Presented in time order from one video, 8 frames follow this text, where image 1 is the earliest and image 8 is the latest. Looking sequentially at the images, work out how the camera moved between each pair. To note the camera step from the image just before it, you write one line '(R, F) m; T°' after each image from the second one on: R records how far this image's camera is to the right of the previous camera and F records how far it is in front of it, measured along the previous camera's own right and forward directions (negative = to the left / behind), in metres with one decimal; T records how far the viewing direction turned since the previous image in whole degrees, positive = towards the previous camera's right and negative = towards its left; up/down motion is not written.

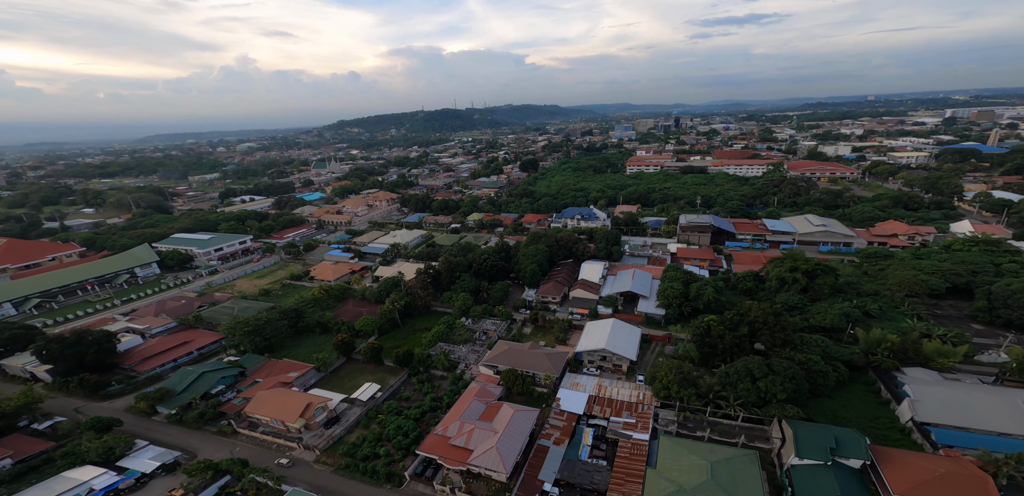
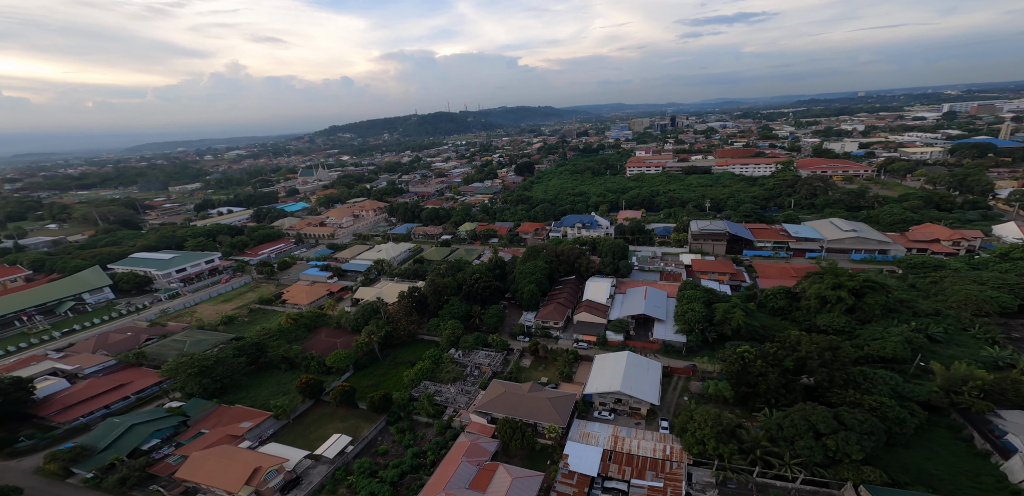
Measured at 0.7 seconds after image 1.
(+0.1, +3.9) m; +1°
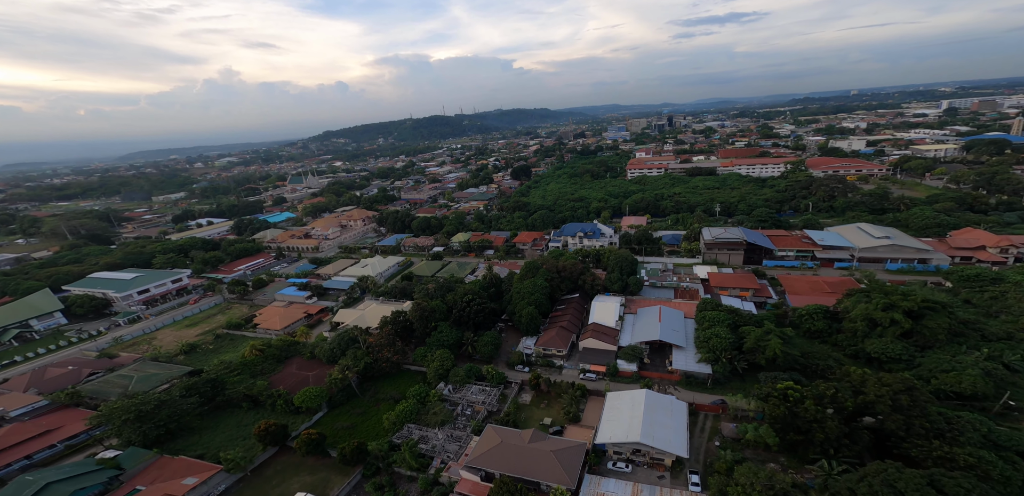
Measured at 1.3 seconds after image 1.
(+0.1, +3.3) m; 0°
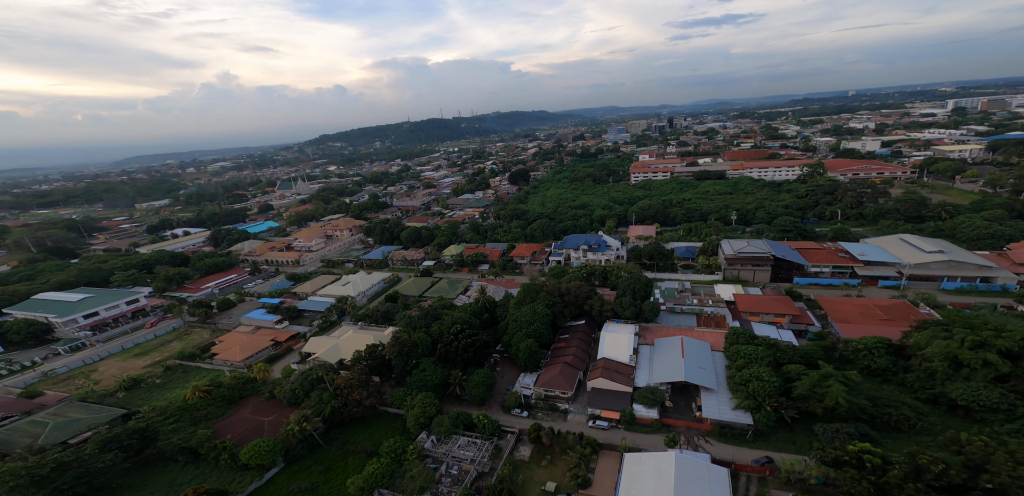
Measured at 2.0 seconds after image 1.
(+0.2, +3.8) m; 0°
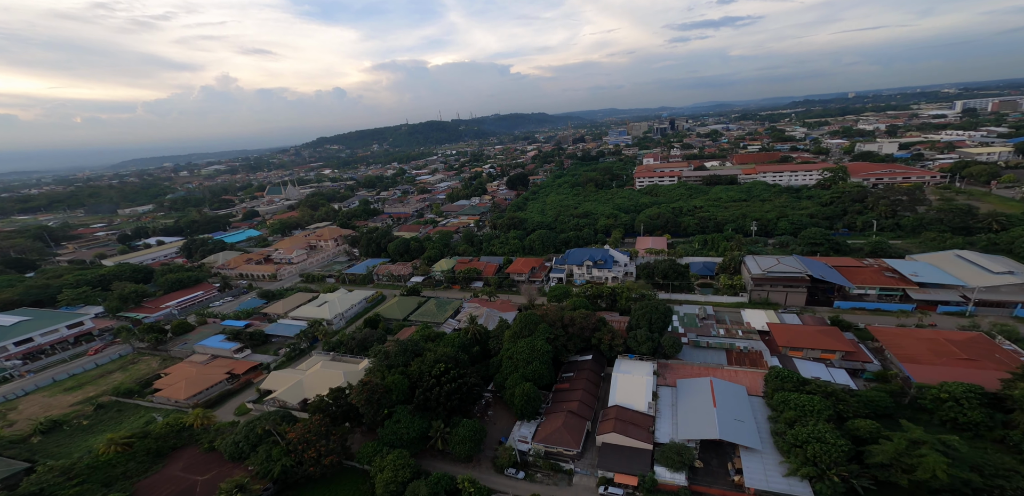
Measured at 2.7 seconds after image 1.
(+0.3, +3.8) m; 0°
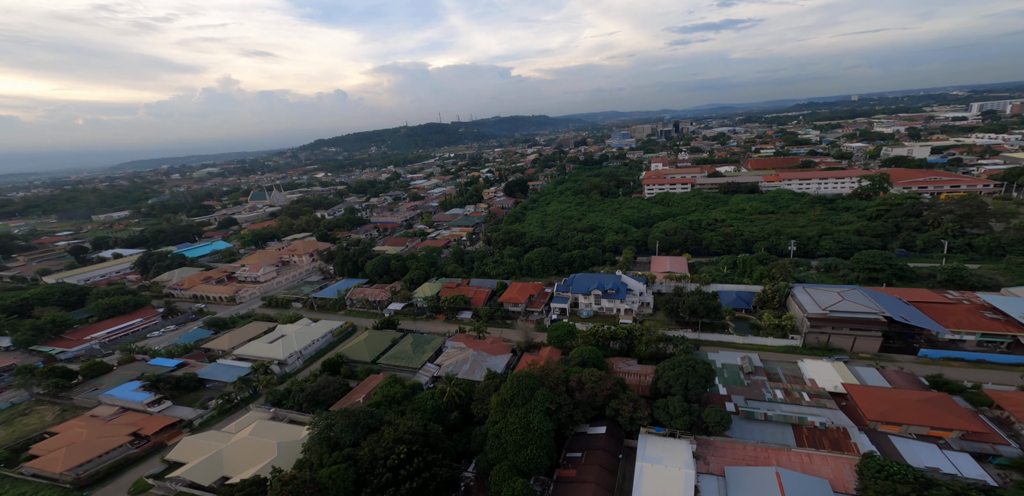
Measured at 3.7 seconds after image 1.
(+0.5, +5.4) m; 0°
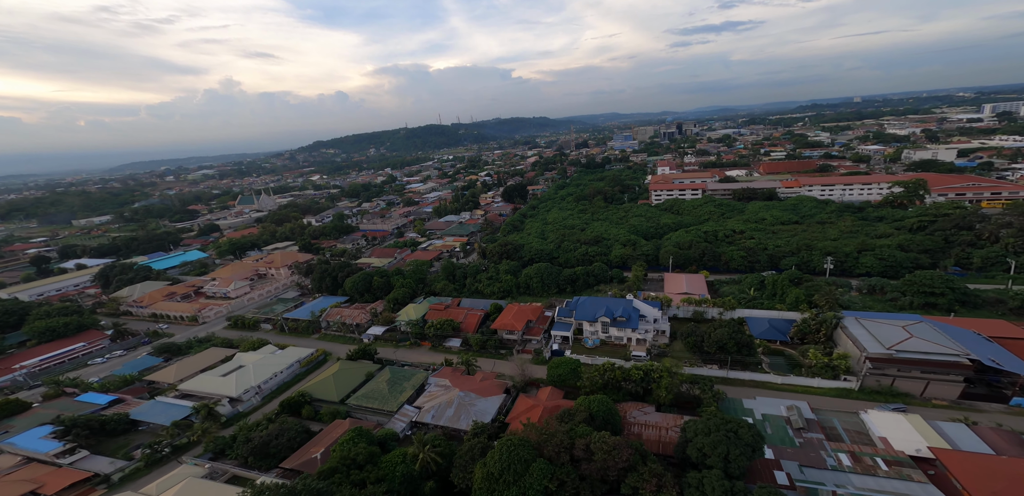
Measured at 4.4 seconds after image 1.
(+0.4, +3.7) m; 0°
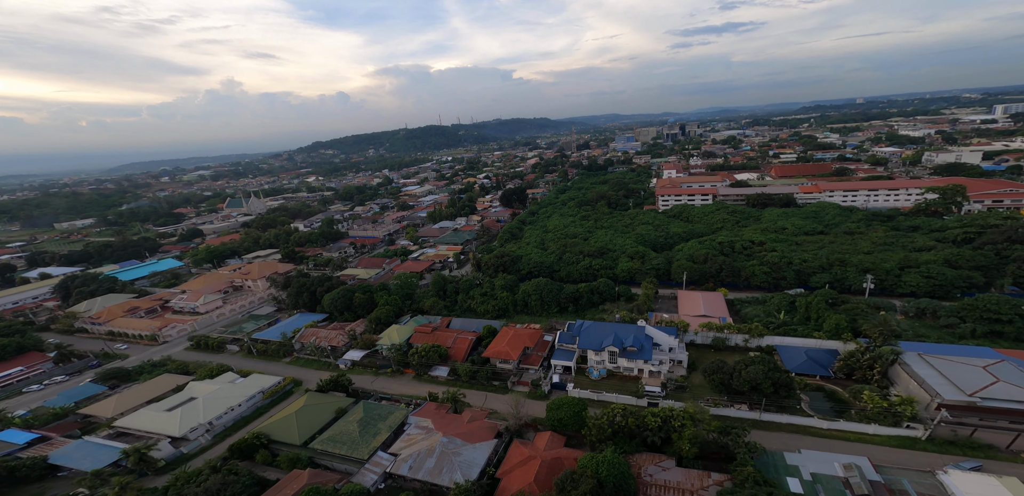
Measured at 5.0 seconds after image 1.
(+0.3, +3.2) m; 0°
